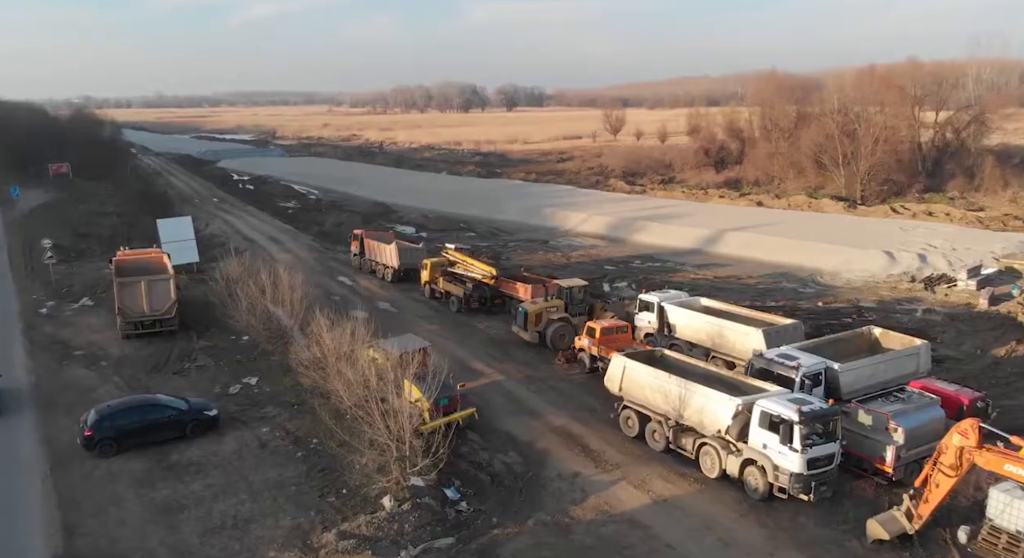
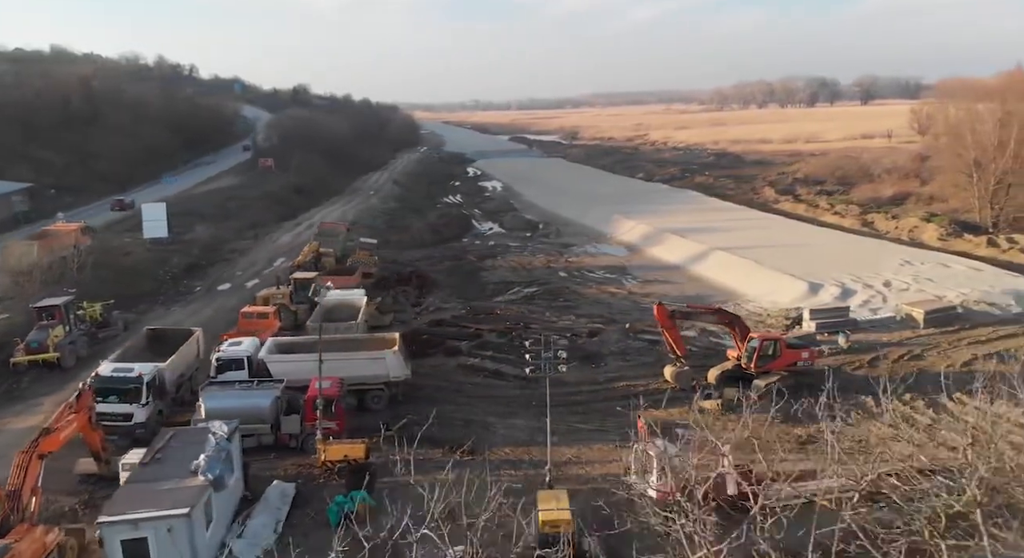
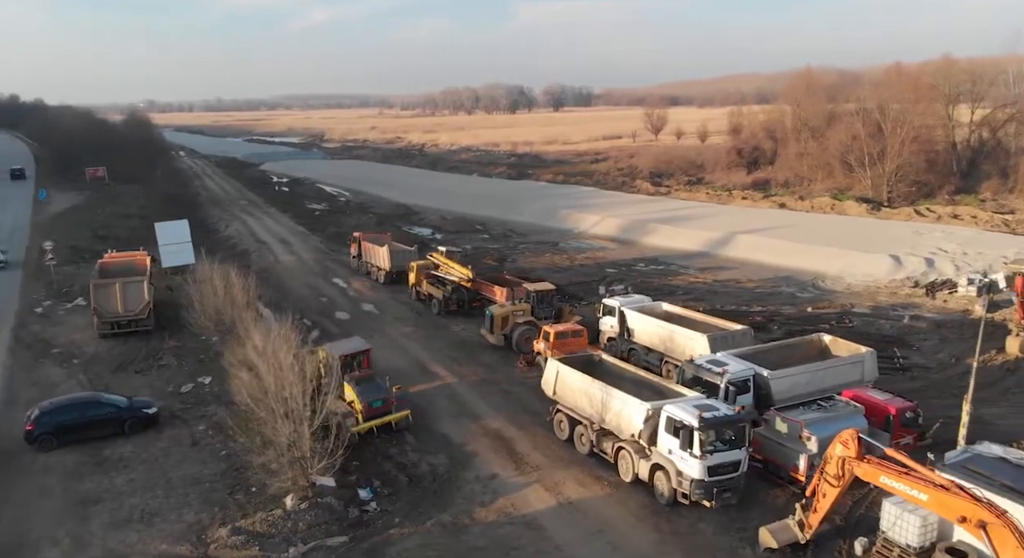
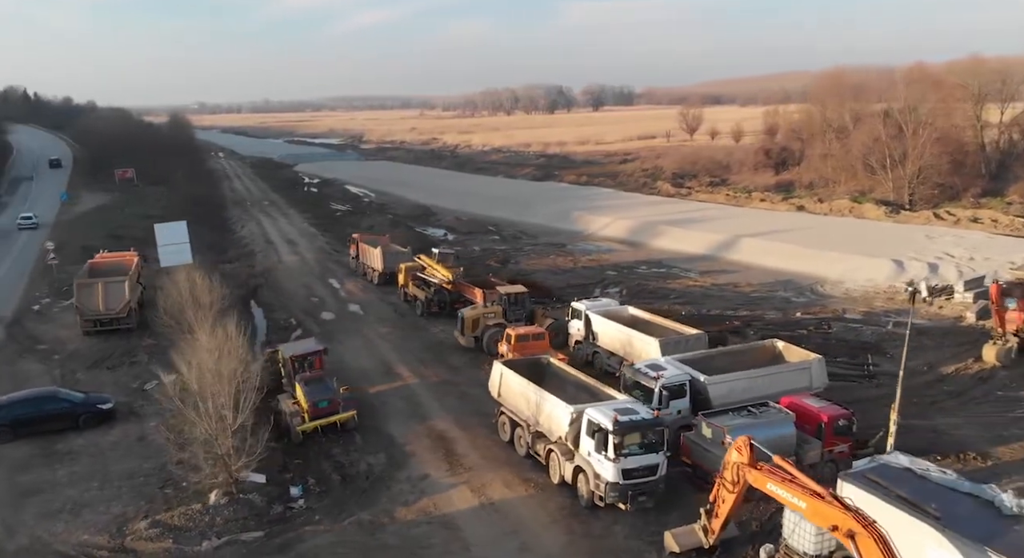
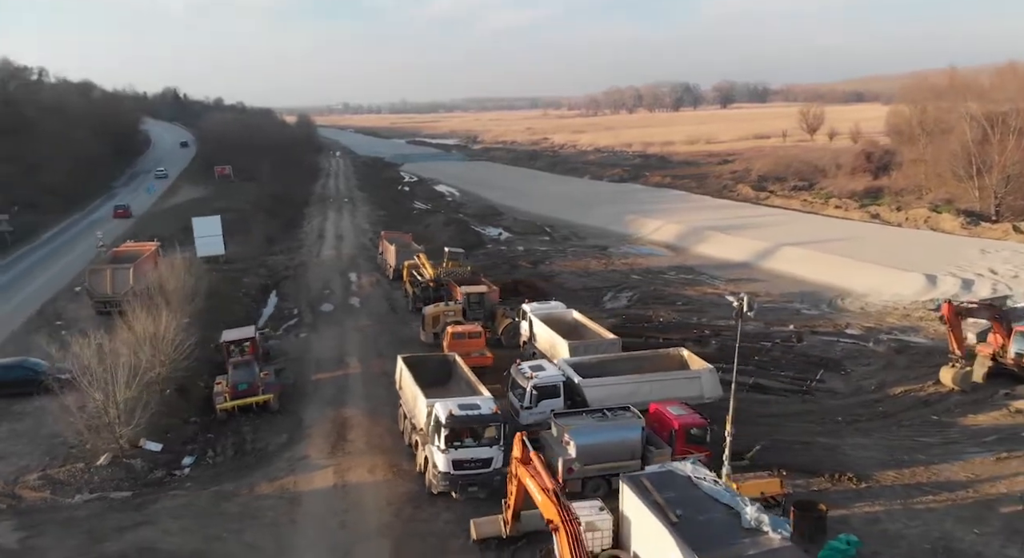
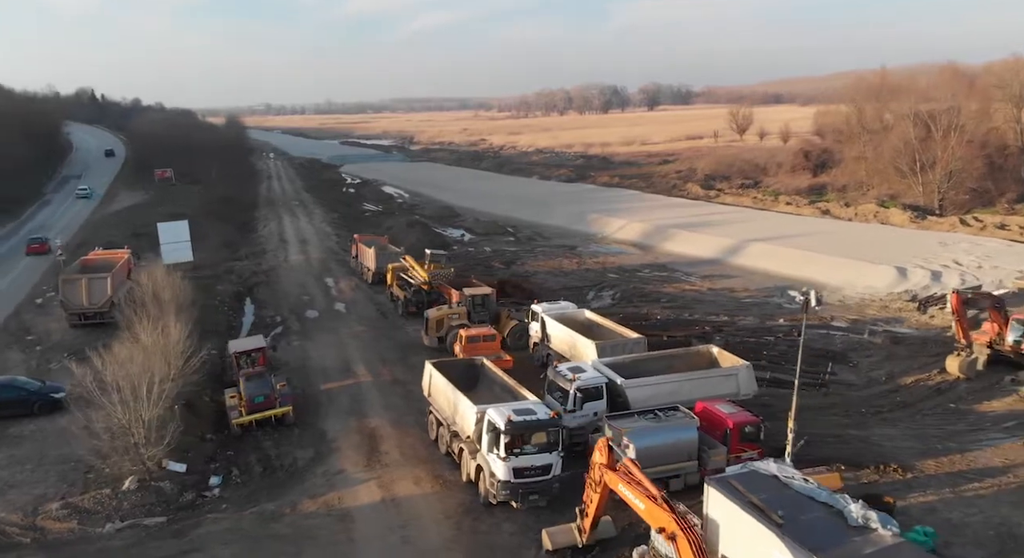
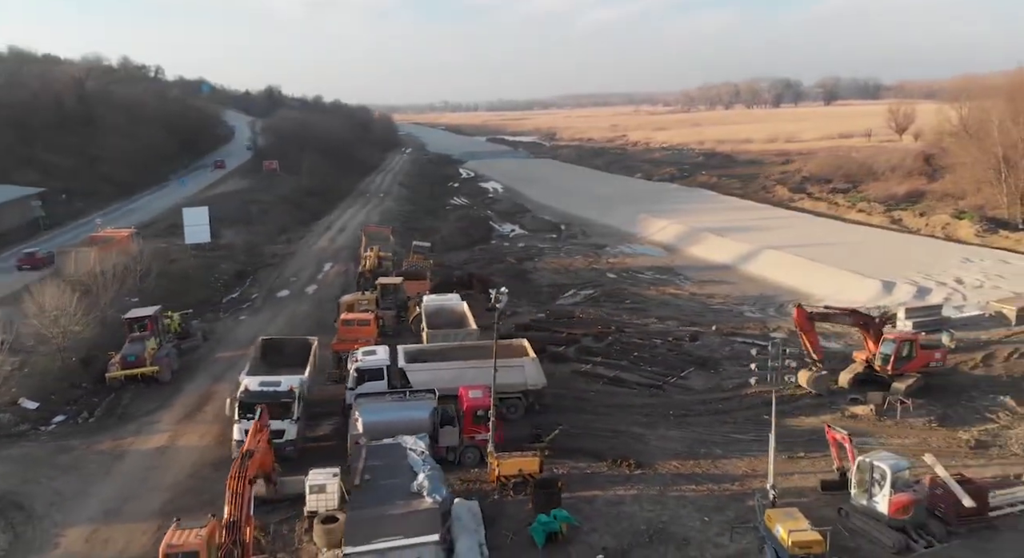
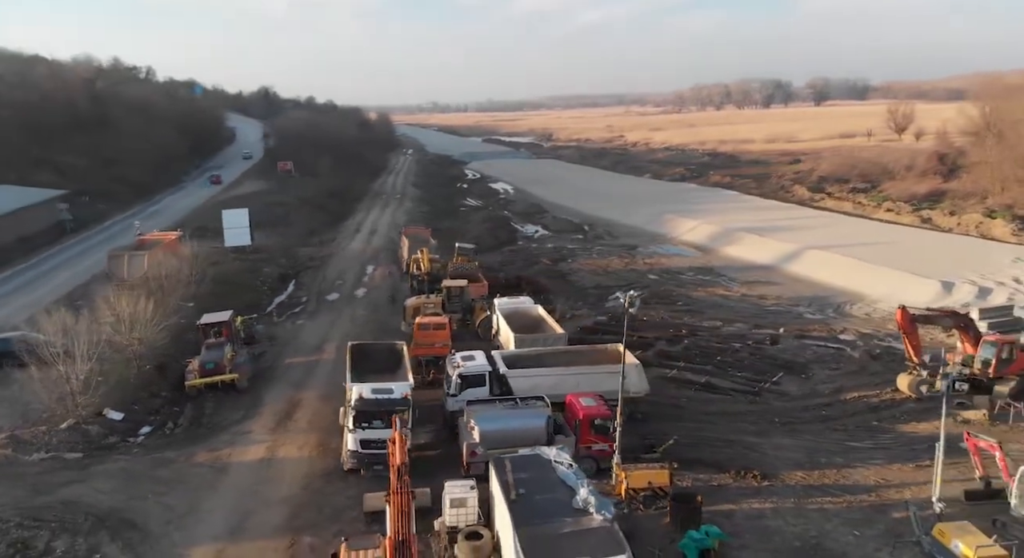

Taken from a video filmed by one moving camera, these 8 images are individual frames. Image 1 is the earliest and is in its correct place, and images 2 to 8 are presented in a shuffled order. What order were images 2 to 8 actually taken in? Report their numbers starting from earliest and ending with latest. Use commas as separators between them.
3, 4, 6, 5, 8, 7, 2
